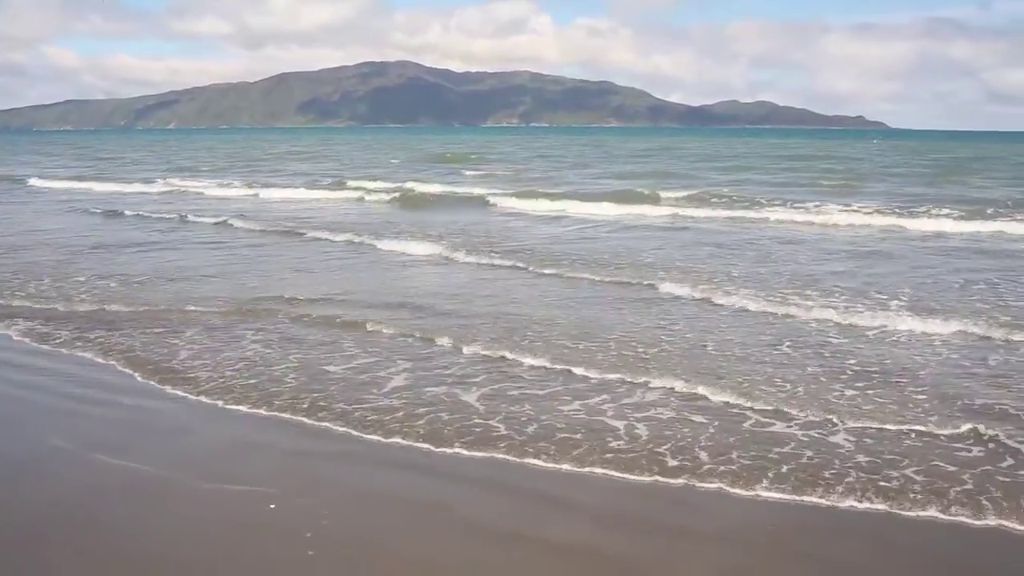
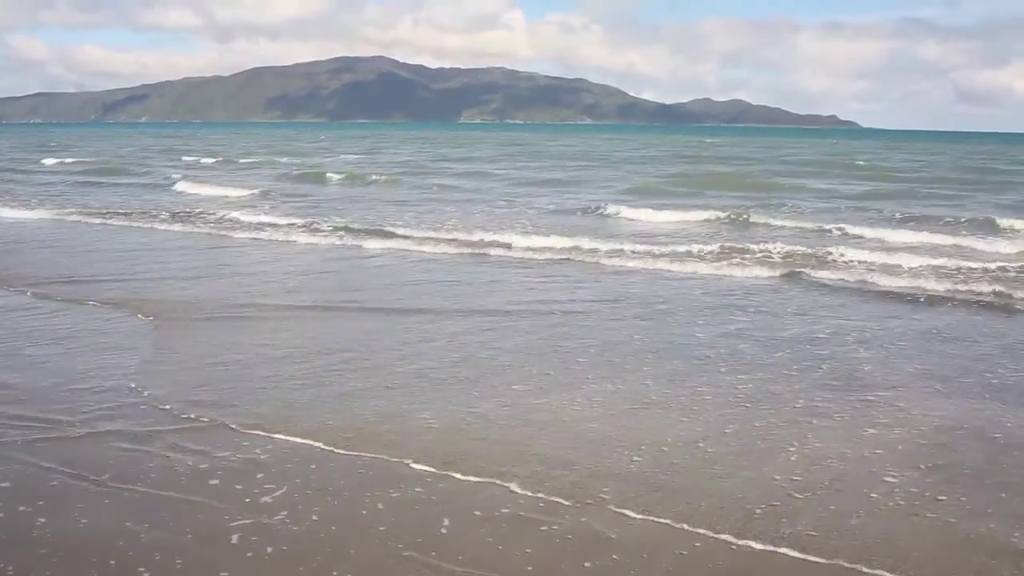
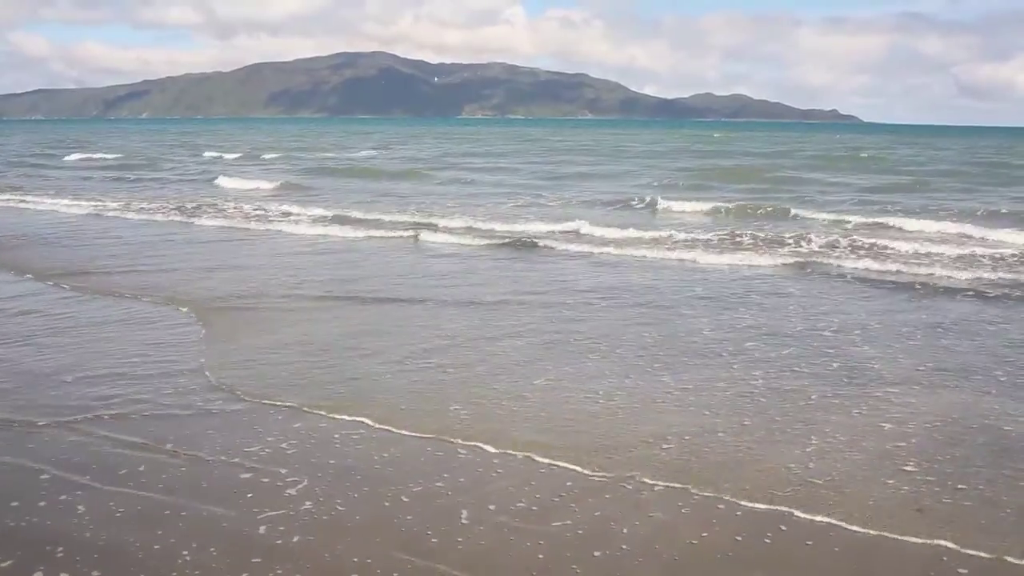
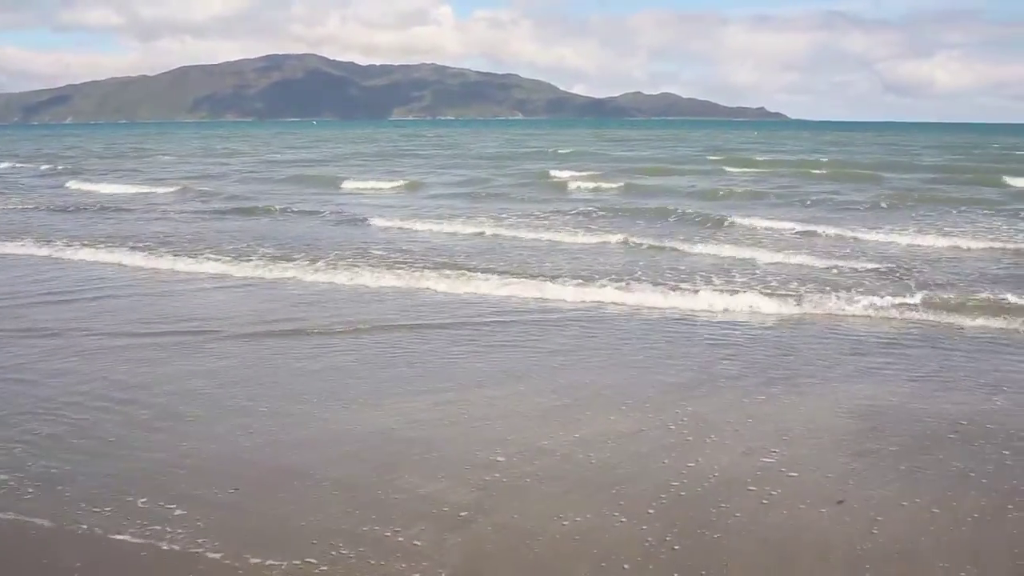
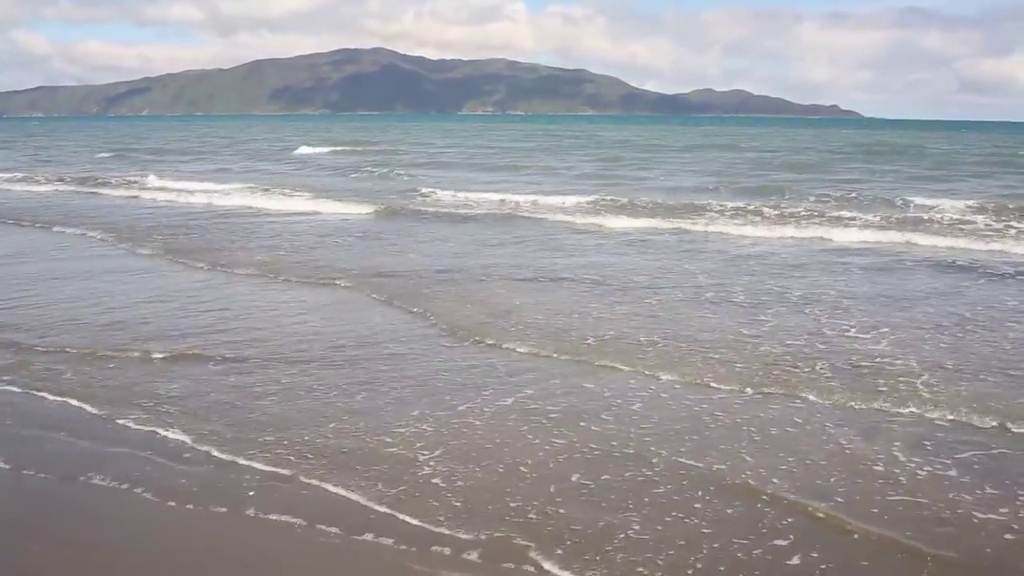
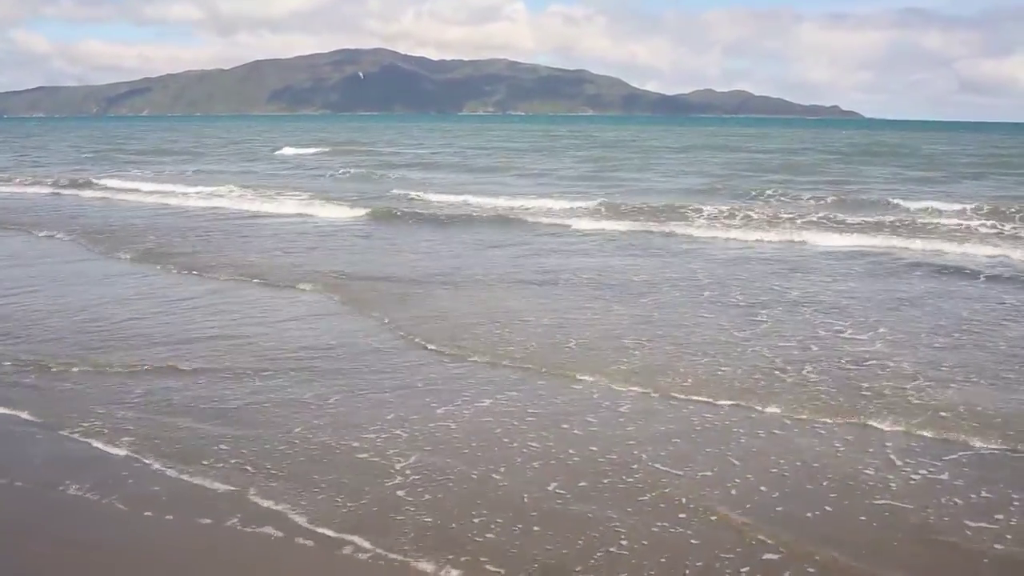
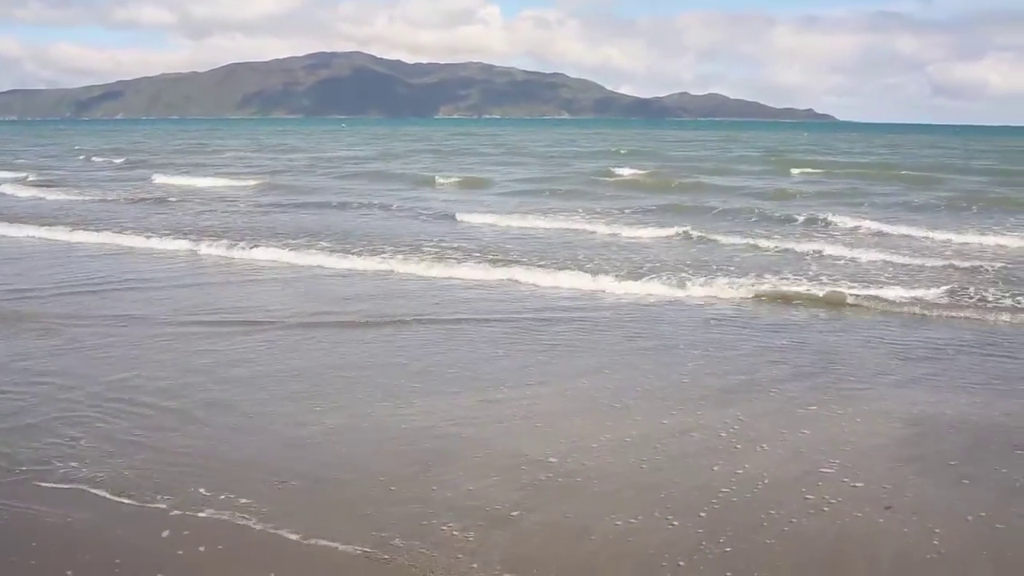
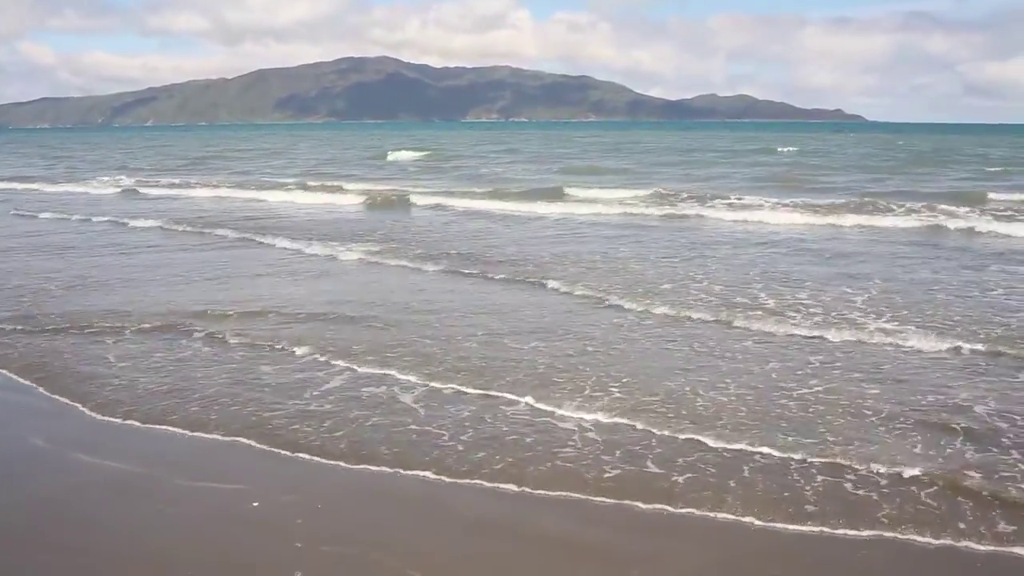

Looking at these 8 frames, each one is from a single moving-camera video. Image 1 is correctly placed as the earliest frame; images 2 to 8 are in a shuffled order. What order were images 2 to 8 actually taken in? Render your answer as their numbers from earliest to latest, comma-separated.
8, 5, 6, 3, 2, 7, 4
